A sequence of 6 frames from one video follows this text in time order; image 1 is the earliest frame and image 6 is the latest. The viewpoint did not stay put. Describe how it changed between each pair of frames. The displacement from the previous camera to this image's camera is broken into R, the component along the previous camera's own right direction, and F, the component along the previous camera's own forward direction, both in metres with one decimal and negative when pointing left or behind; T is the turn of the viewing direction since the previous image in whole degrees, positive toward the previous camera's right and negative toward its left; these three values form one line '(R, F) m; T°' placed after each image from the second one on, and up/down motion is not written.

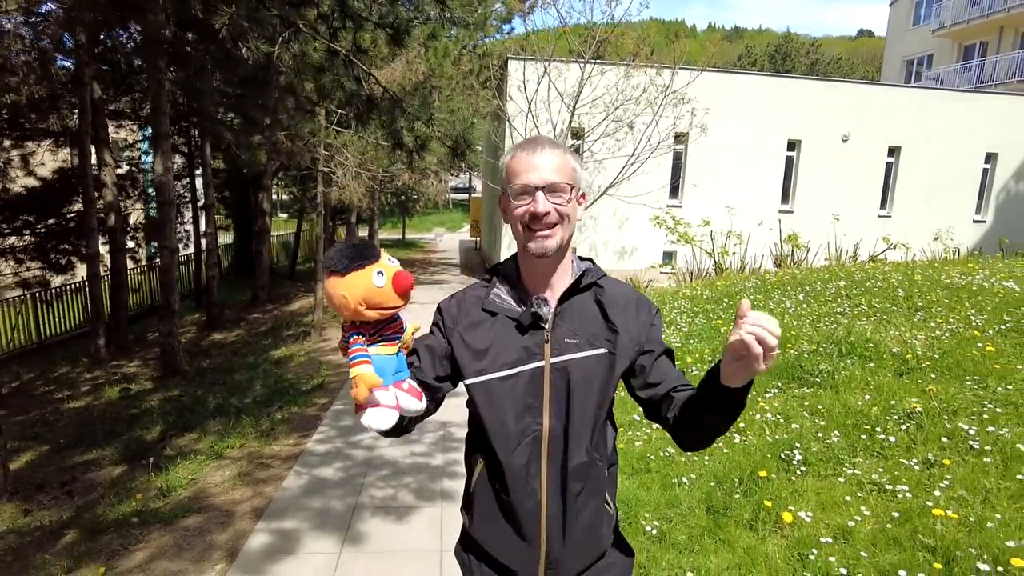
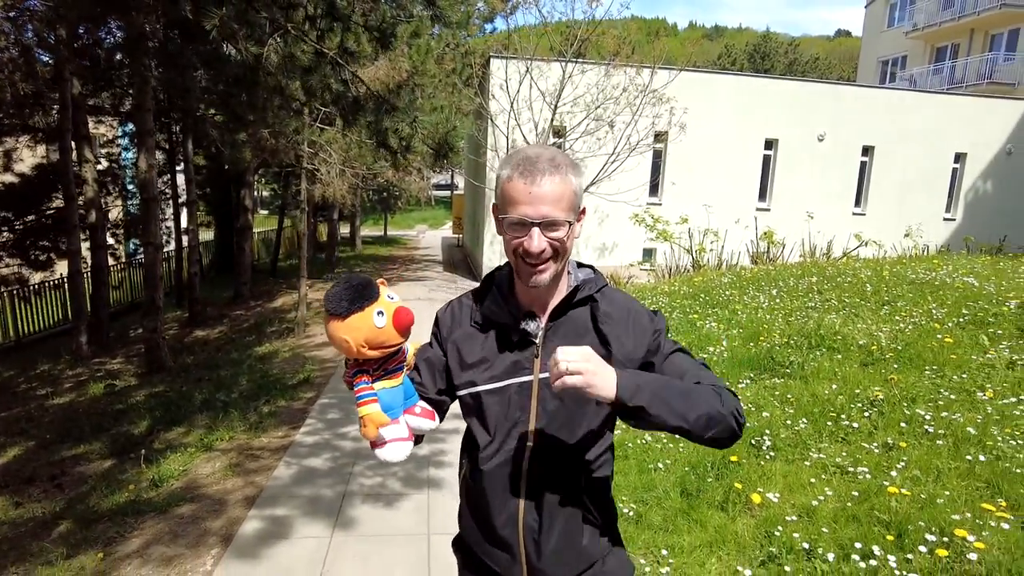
(0.0, -0.2) m; +2°
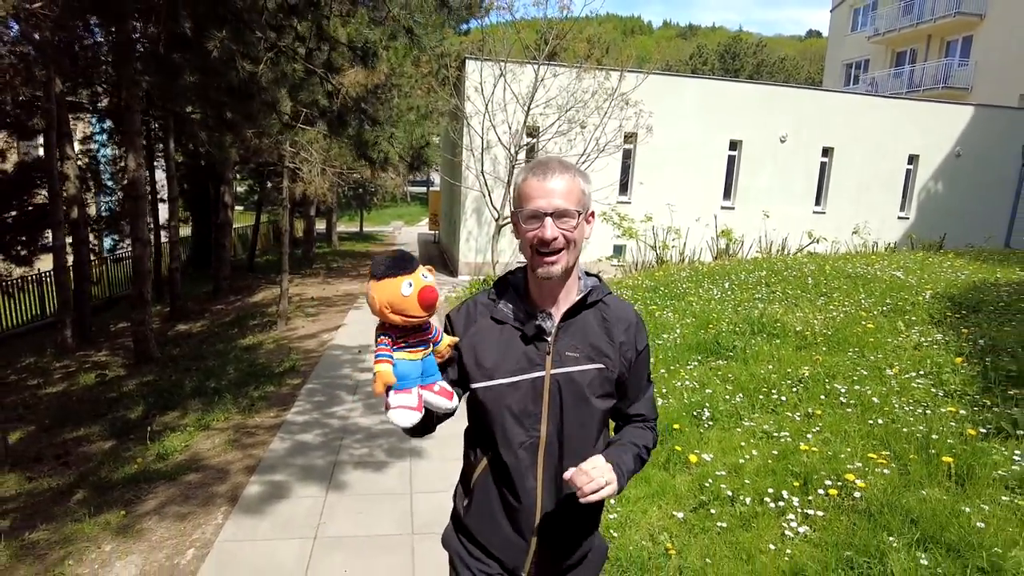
(0.0, -0.6) m; +2°
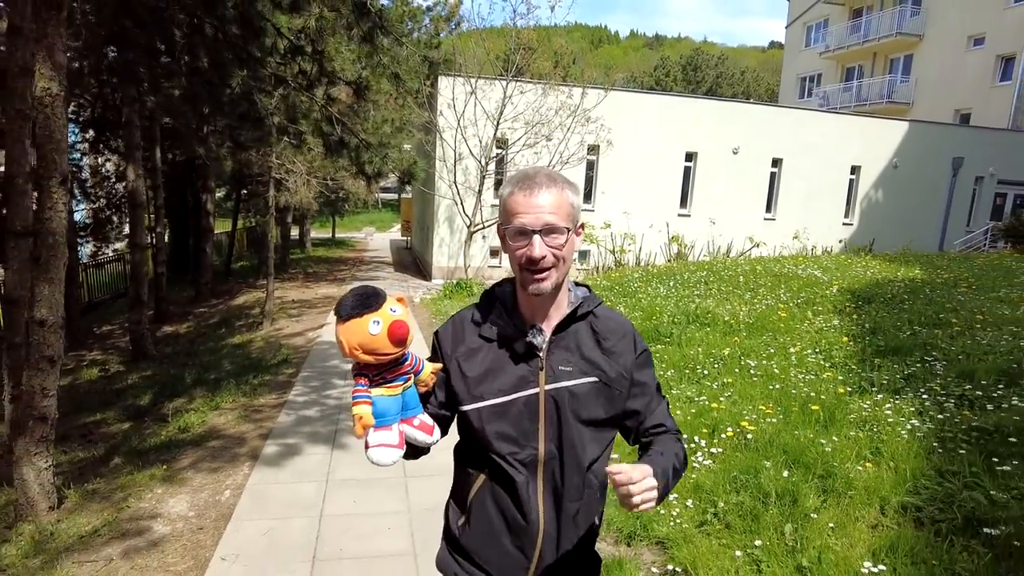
(0.0, -1.0) m; +3°
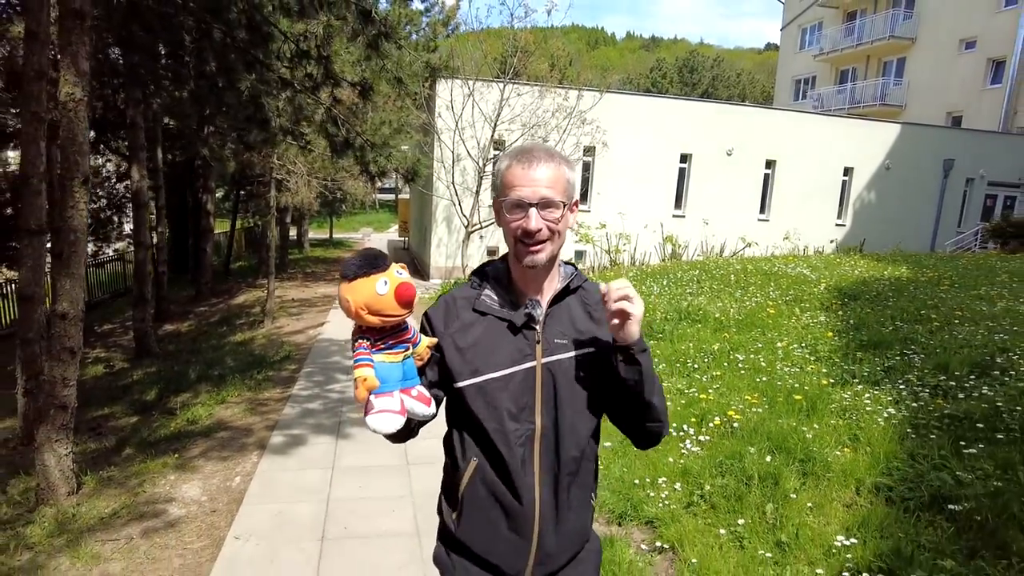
(0.0, -0.2) m; 0°
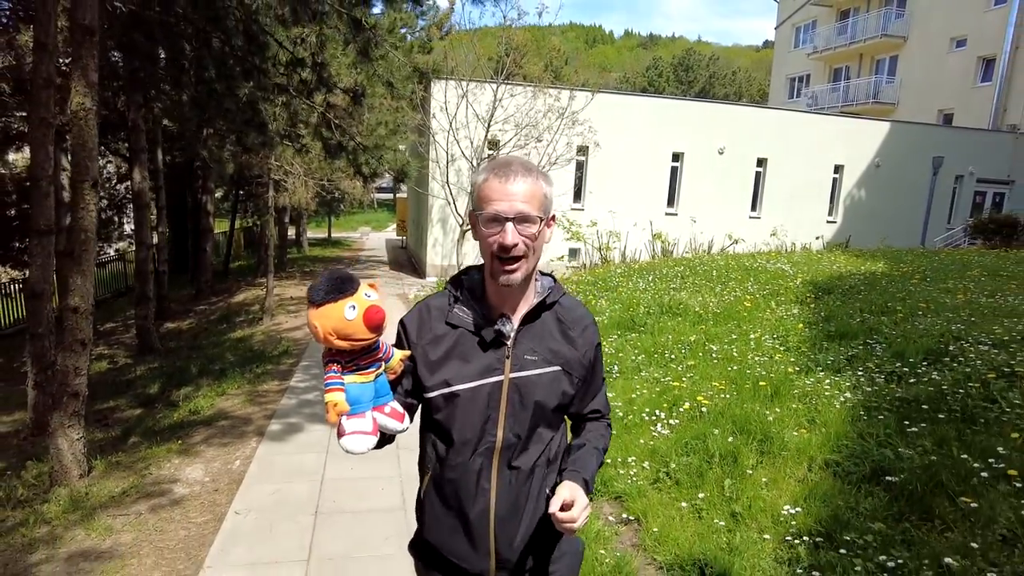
(+0.1, -0.3) m; 0°
